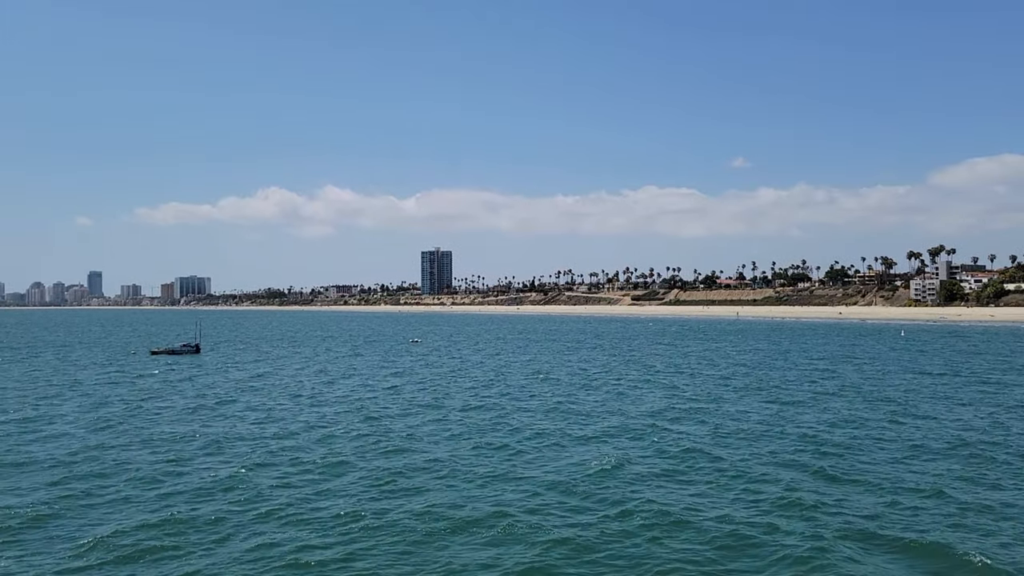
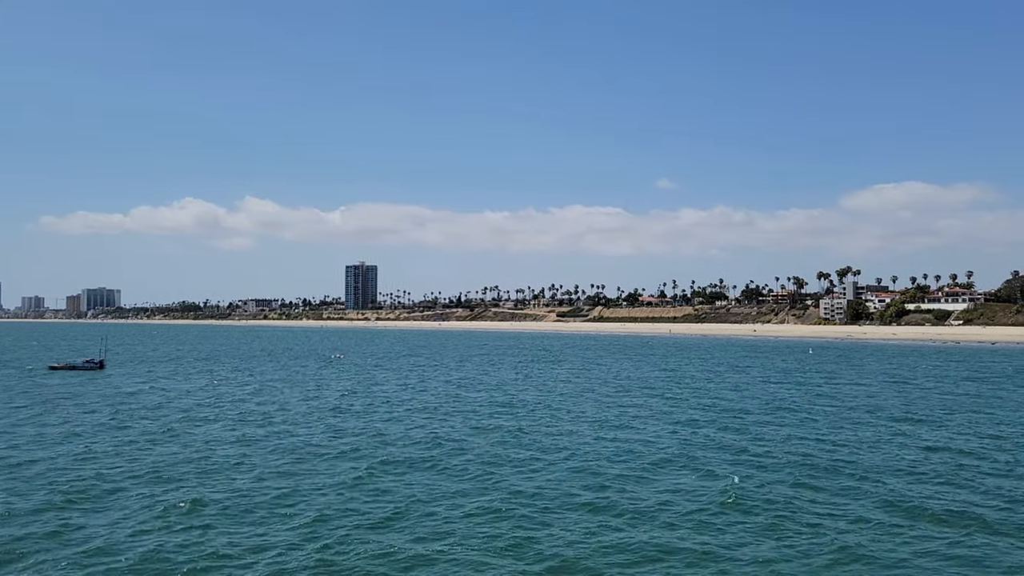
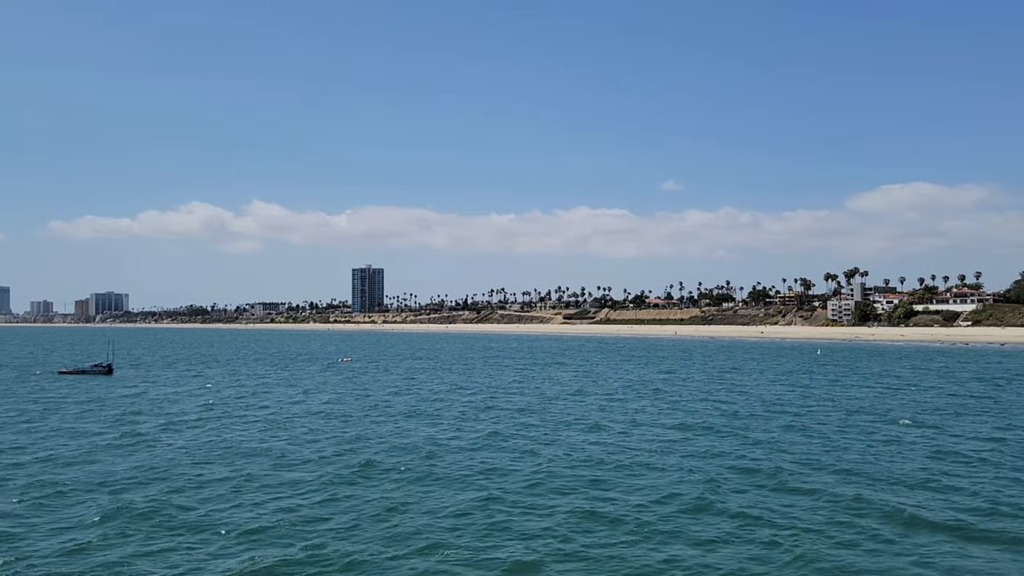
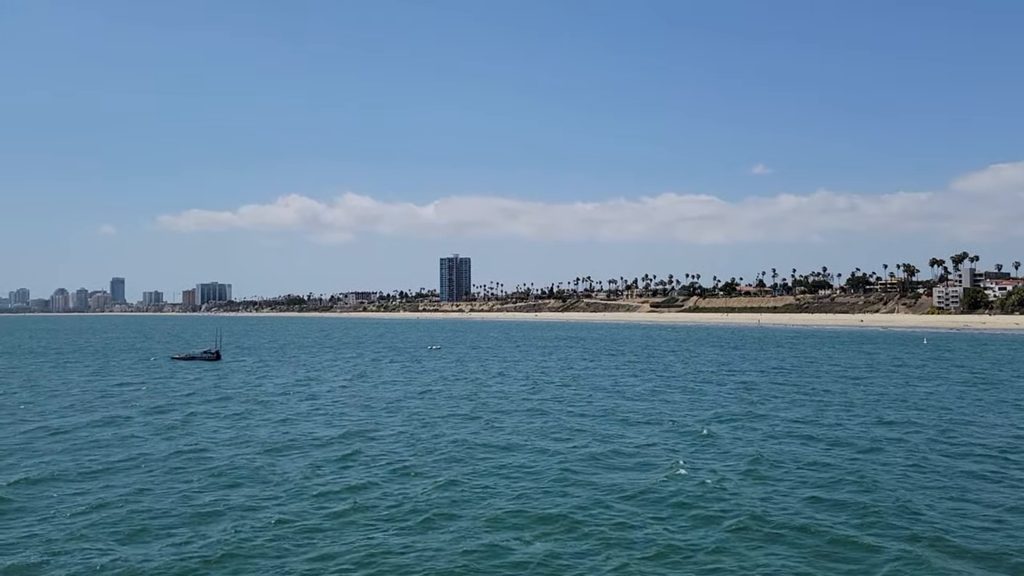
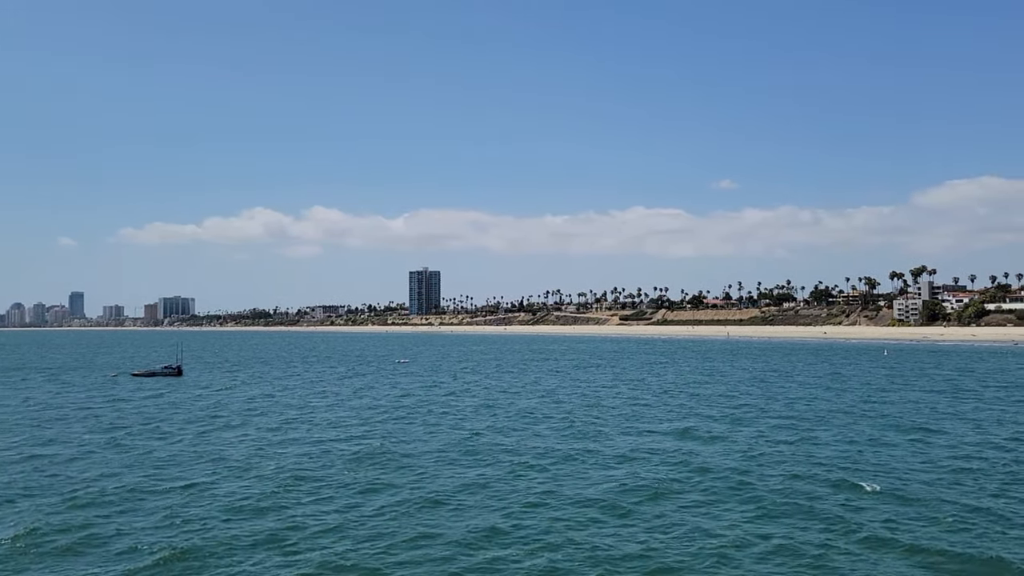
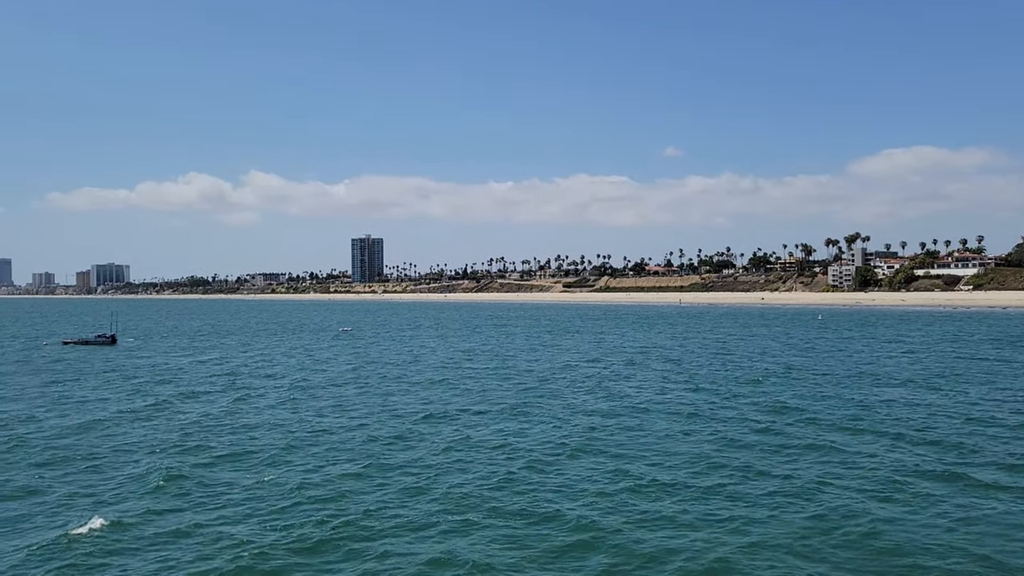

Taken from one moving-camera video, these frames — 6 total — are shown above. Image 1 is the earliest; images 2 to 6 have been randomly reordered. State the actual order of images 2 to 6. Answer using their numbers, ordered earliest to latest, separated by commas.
4, 5, 3, 2, 6
